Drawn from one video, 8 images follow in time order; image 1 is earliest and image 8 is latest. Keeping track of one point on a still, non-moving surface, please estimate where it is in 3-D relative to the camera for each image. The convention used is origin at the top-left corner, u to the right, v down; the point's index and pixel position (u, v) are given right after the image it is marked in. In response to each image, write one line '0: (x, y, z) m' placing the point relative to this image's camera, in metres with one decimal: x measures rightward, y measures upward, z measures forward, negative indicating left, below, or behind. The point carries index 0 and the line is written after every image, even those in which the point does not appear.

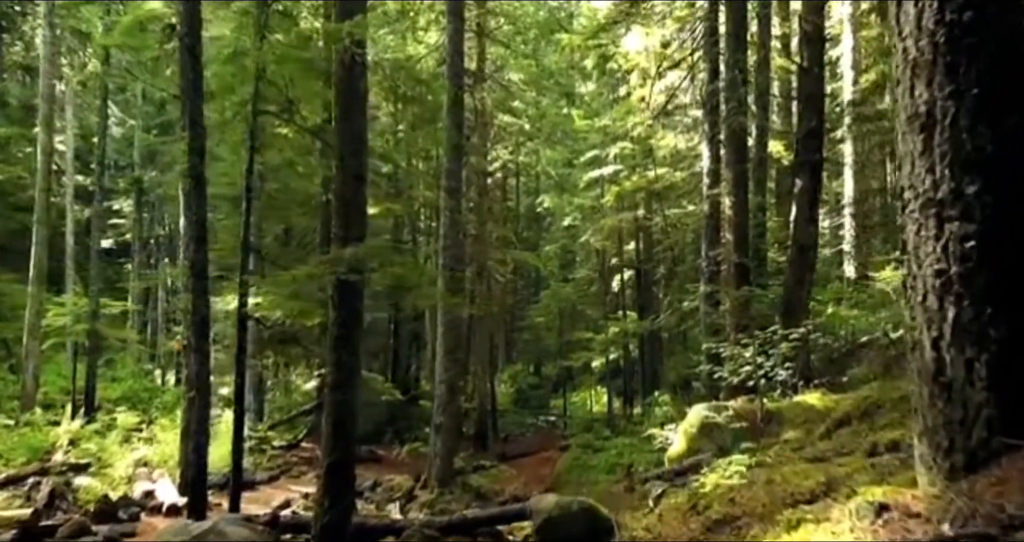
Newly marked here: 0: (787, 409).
0: (+4.1, -2.1, +10.7) m
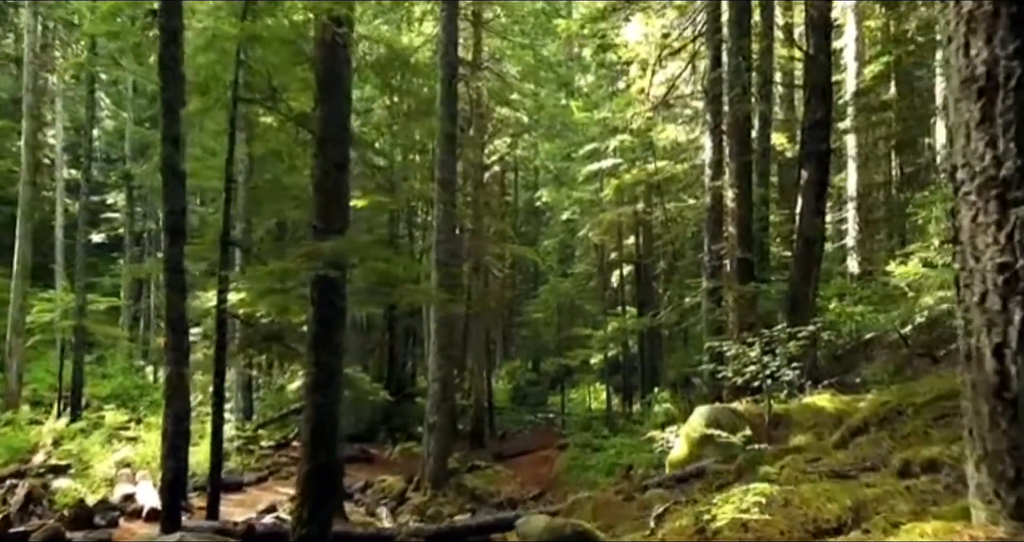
0: (+4.0, -2.0, +10.1) m
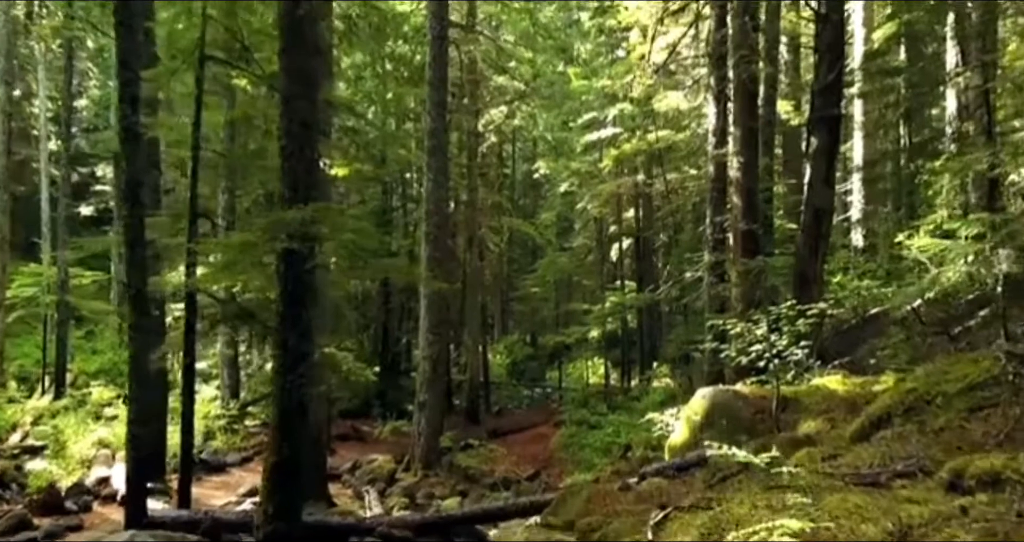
0: (+3.9, -1.7, +9.4) m
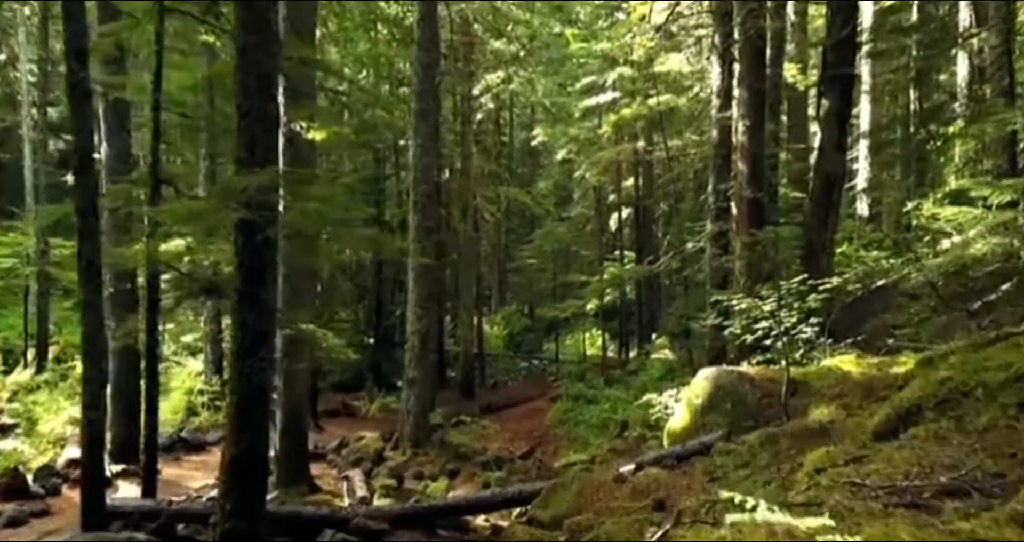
0: (+3.7, -1.3, +8.7) m
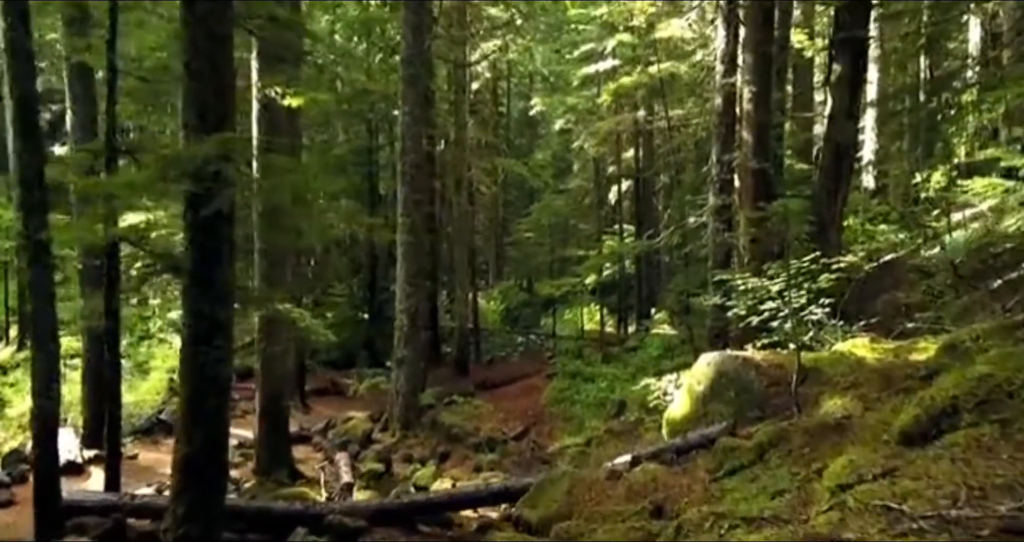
0: (+3.5, -1.1, +8.0) m
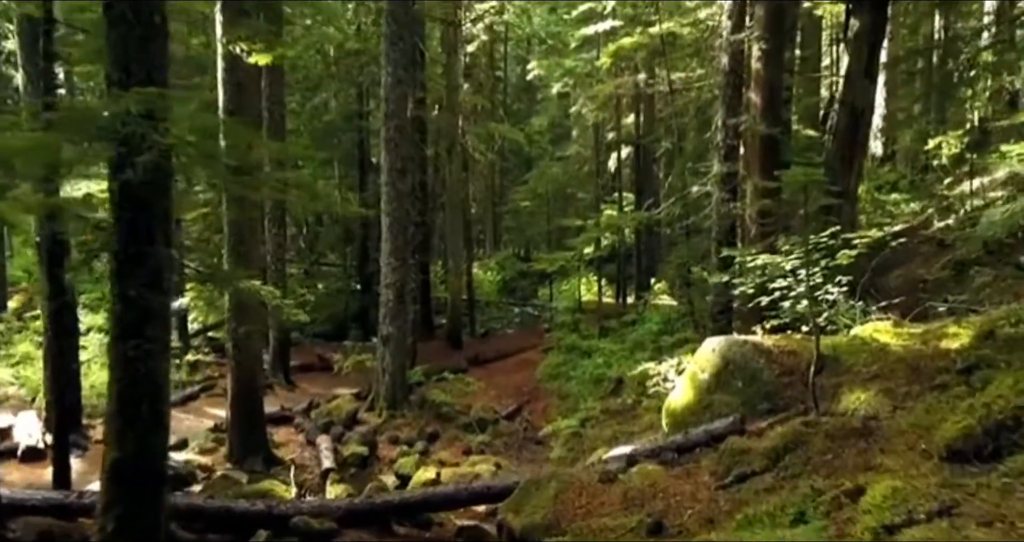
0: (+3.4, -0.8, +7.2) m
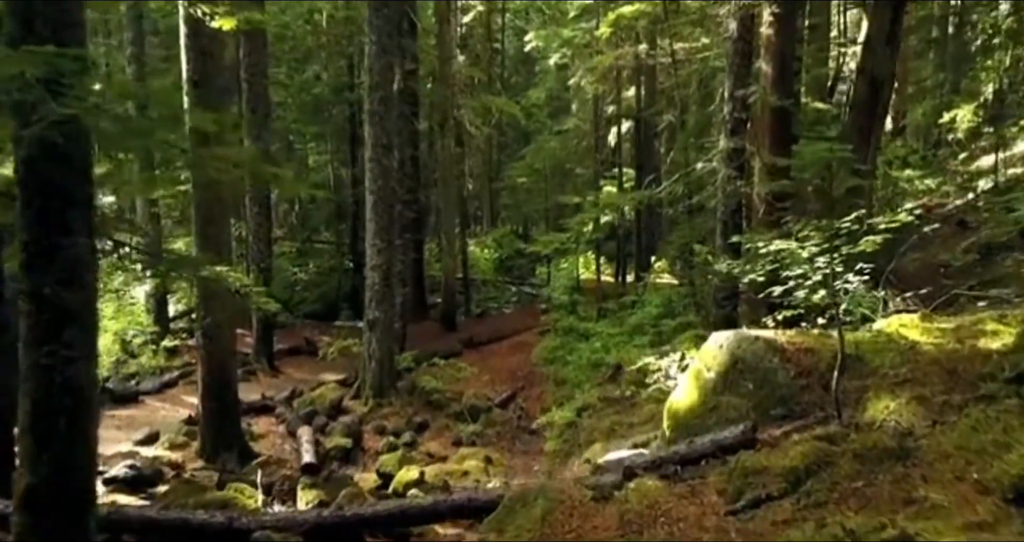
0: (+3.2, -0.7, +6.4) m
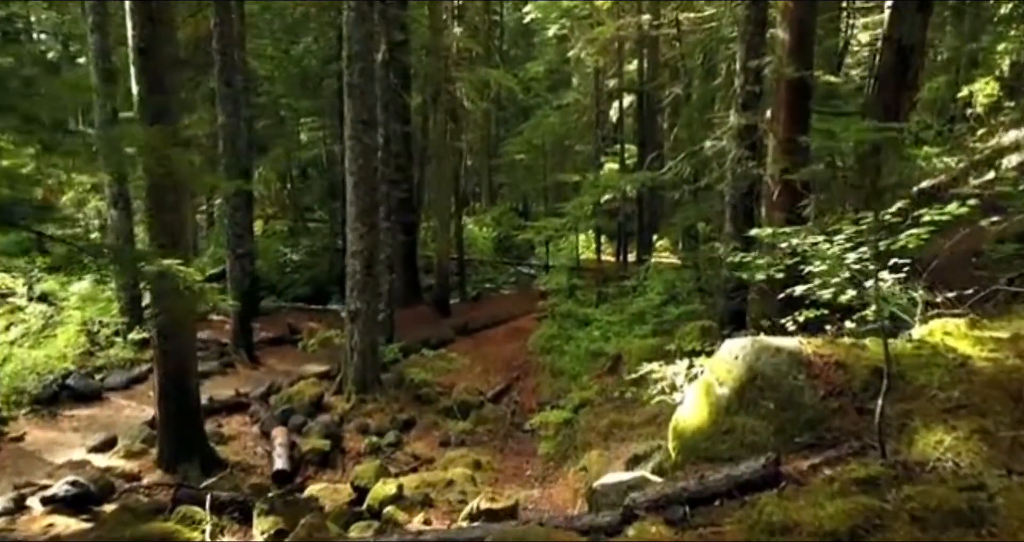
0: (+3.1, -0.8, +5.4) m
